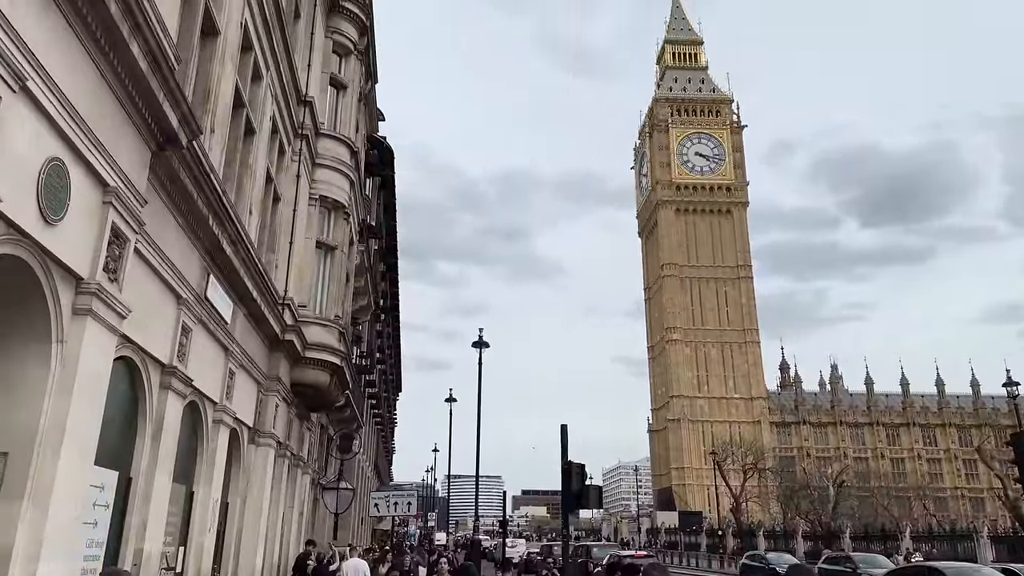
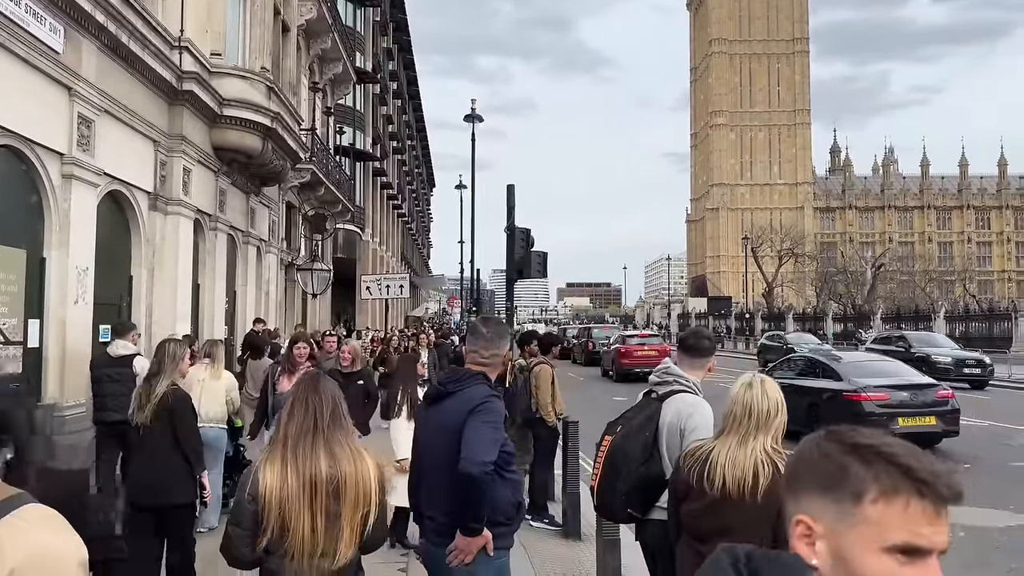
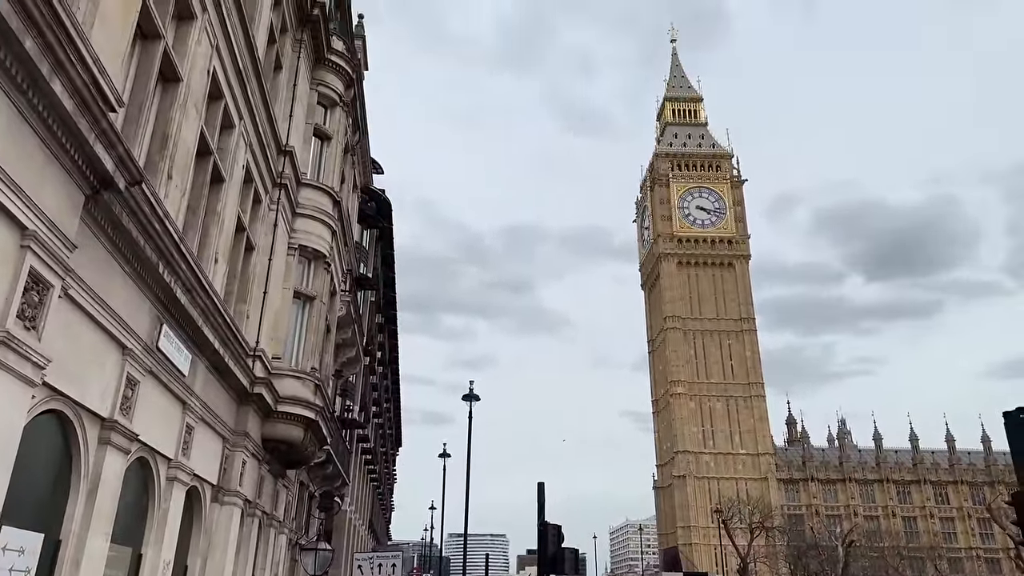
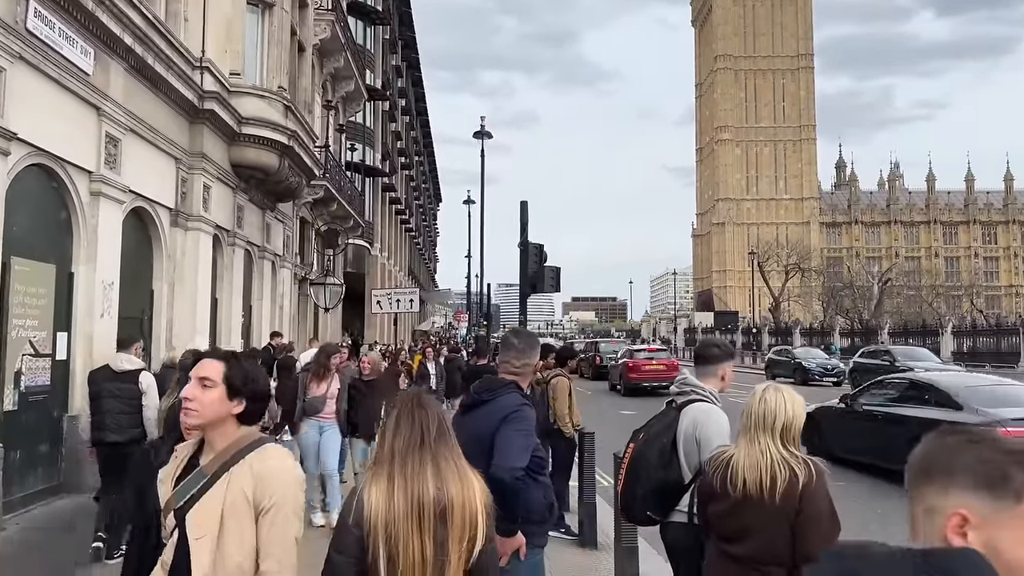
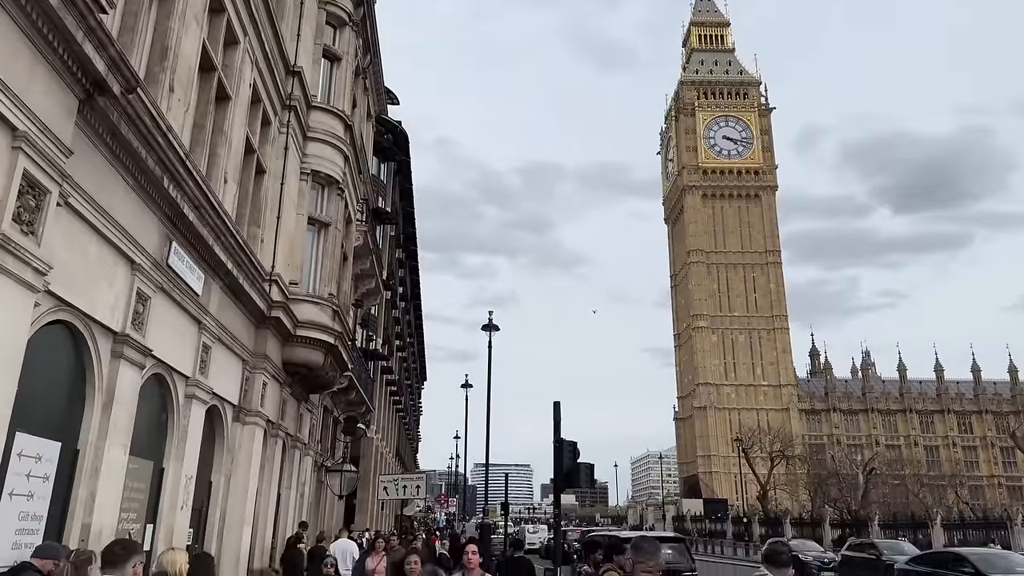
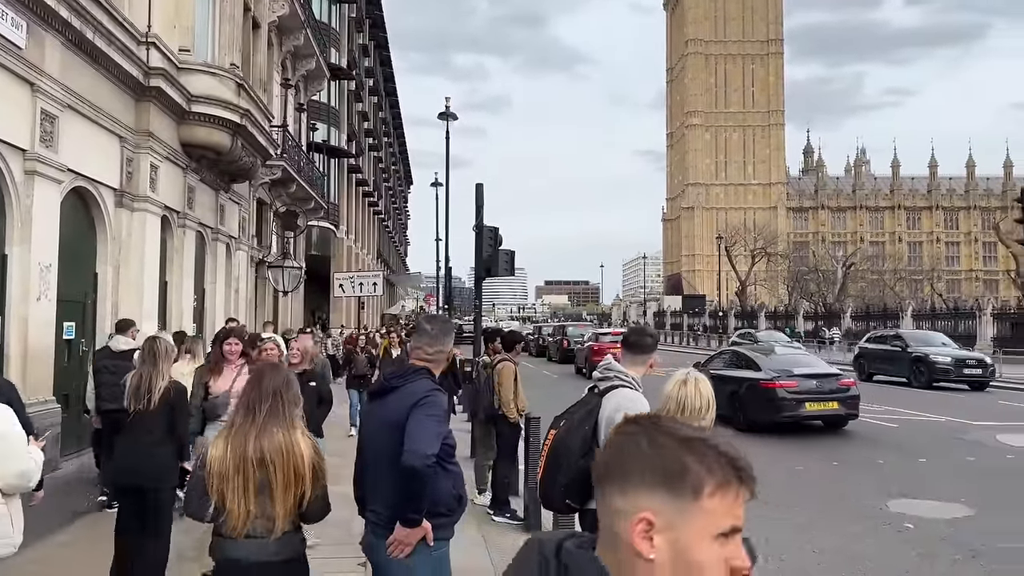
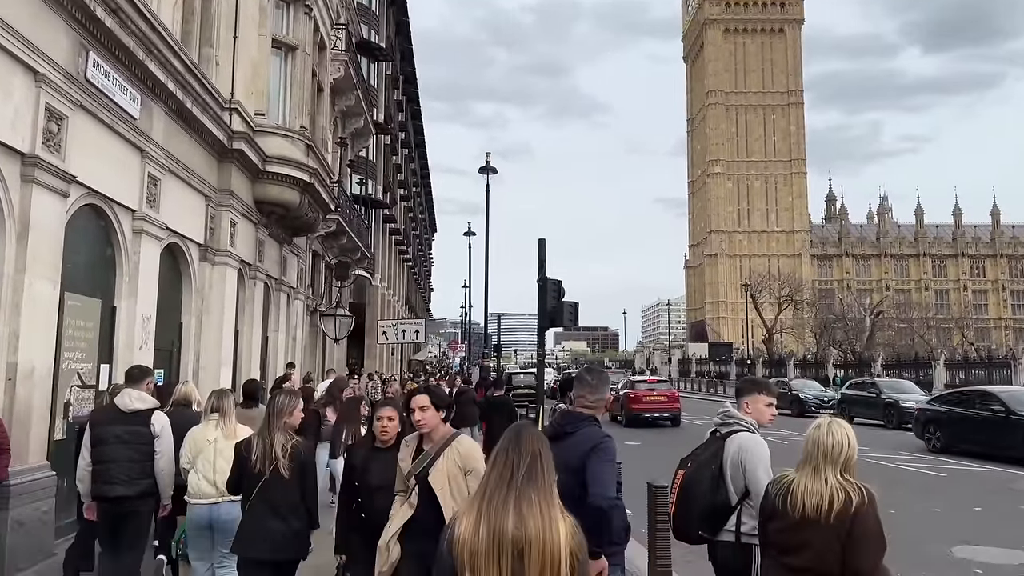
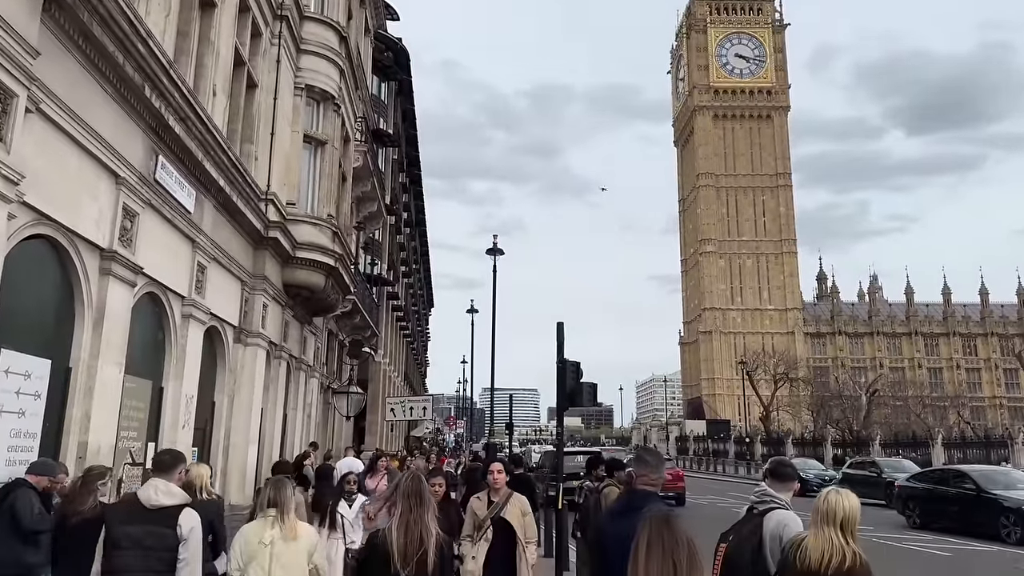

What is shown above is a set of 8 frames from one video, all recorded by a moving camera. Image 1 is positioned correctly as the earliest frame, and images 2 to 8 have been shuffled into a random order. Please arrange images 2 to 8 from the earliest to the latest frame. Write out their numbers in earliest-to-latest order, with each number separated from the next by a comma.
3, 5, 8, 7, 4, 2, 6
